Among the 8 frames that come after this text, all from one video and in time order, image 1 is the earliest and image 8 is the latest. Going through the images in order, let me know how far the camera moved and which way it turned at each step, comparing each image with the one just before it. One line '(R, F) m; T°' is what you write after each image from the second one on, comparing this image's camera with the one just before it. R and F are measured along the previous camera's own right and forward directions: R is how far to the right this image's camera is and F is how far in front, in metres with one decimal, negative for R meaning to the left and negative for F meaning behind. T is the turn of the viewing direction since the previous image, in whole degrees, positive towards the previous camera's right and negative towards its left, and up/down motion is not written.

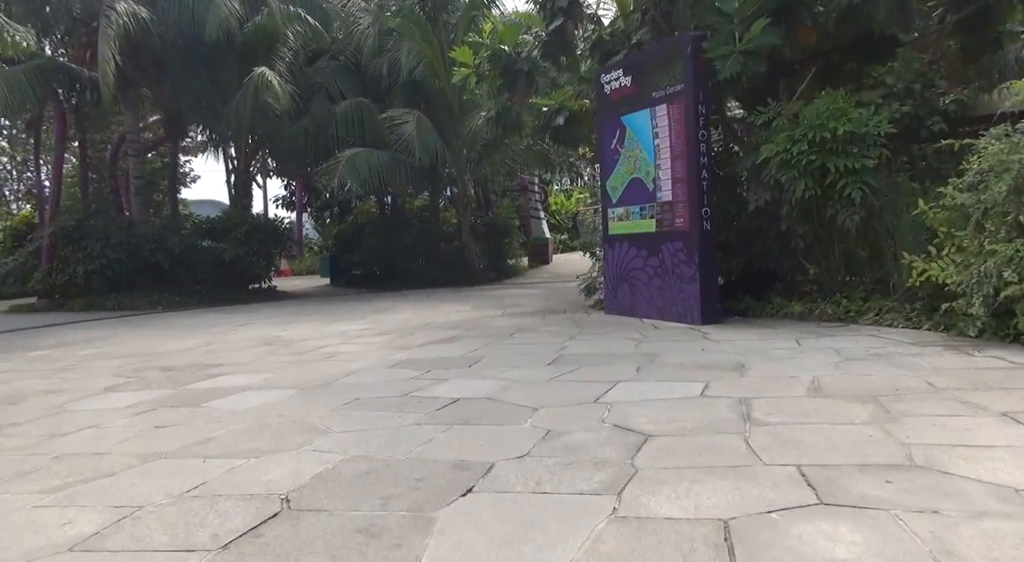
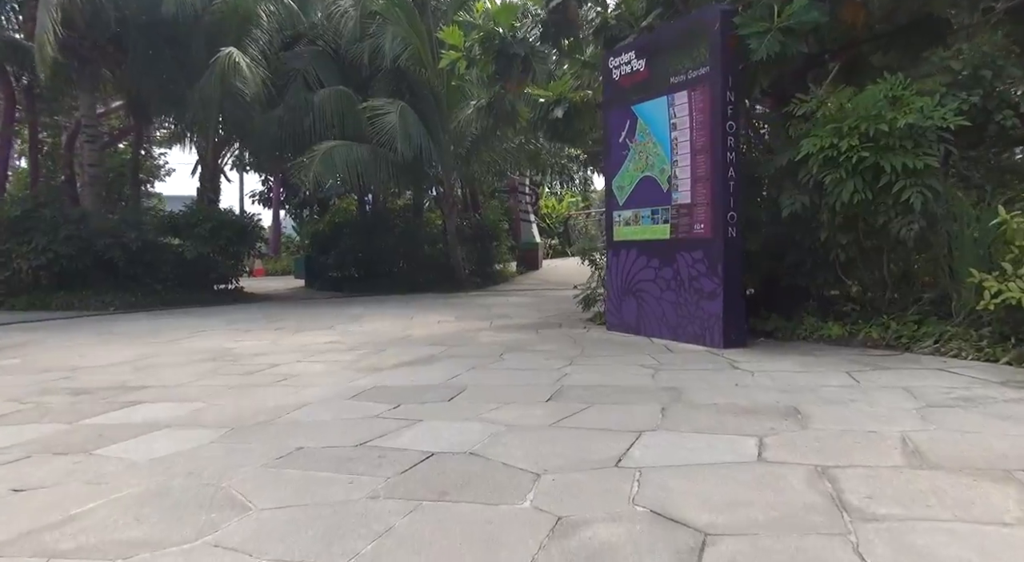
(-0.1, +1.3) m; +1°
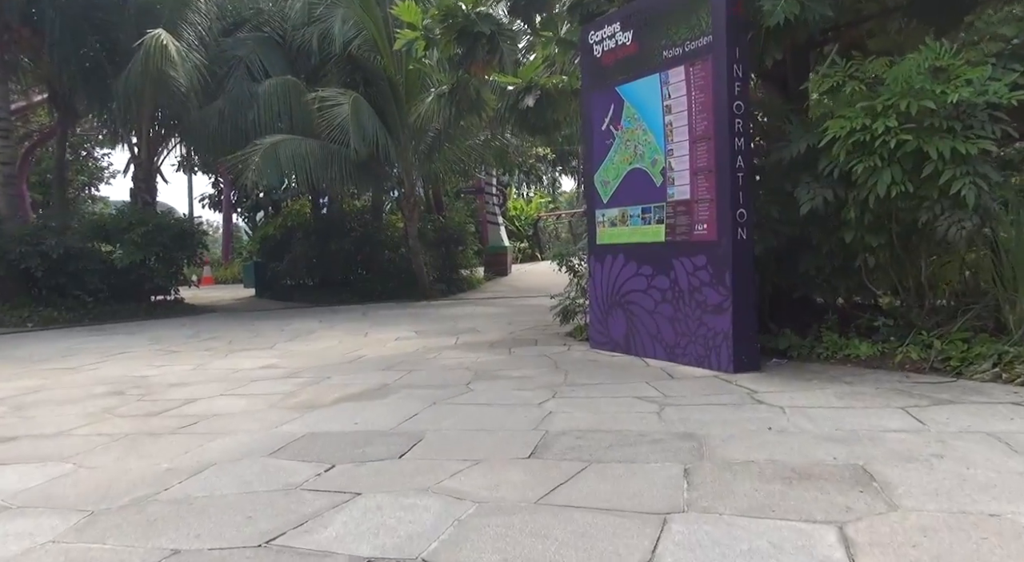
(0.0, +1.2) m; +3°
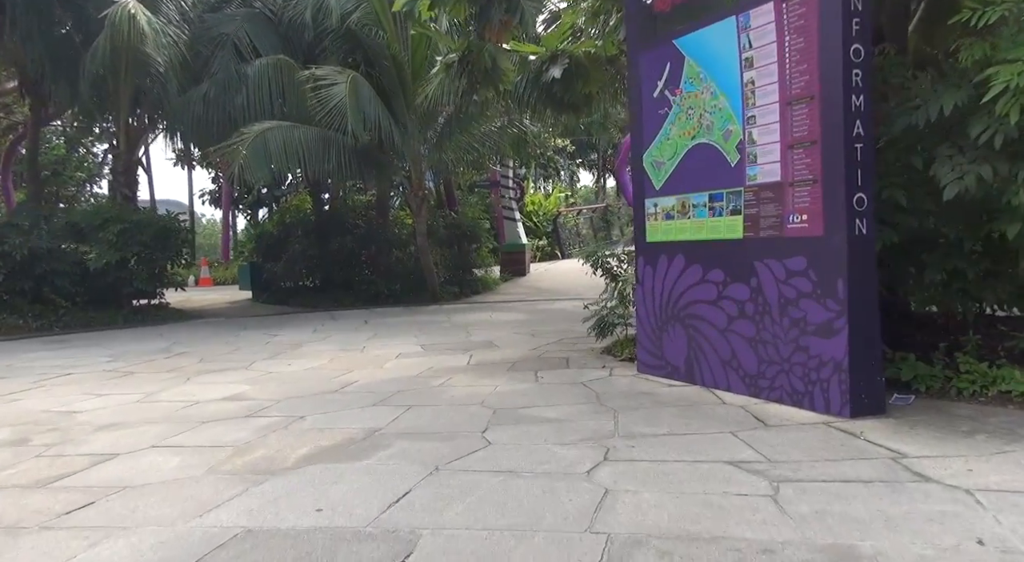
(-0.1, +1.6) m; -1°
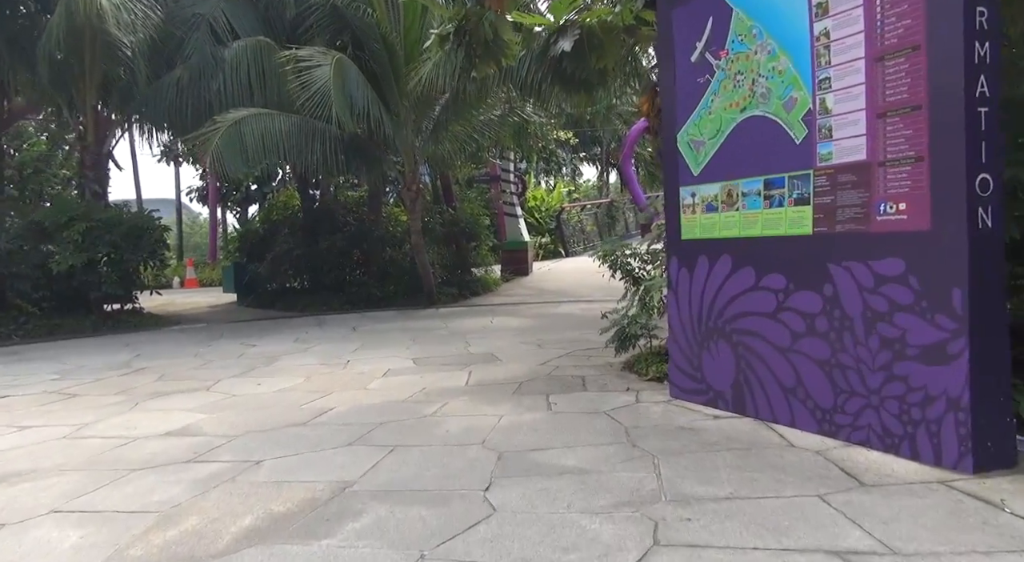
(-0.1, +1.1) m; 0°
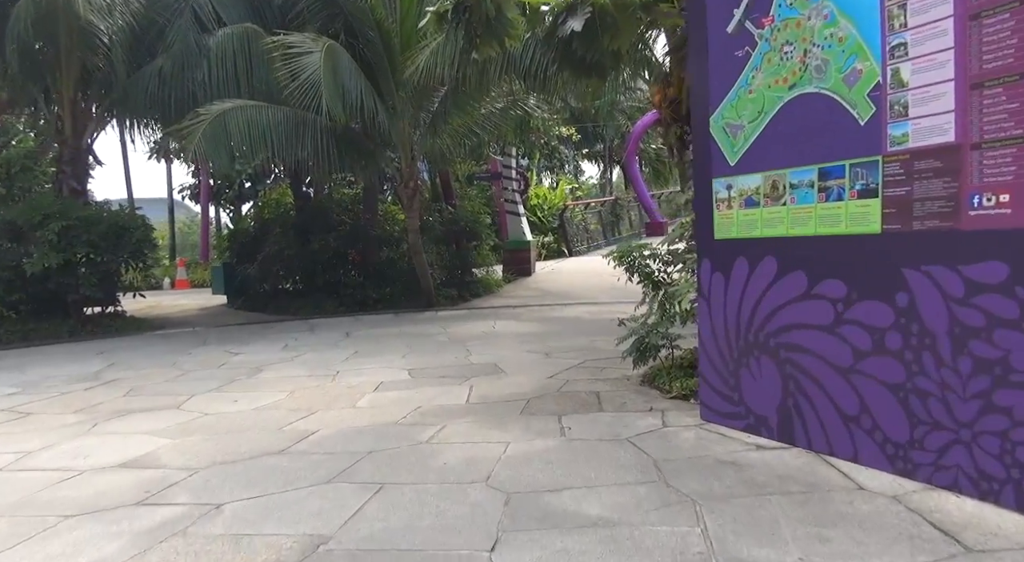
(0.0, +0.7) m; 0°
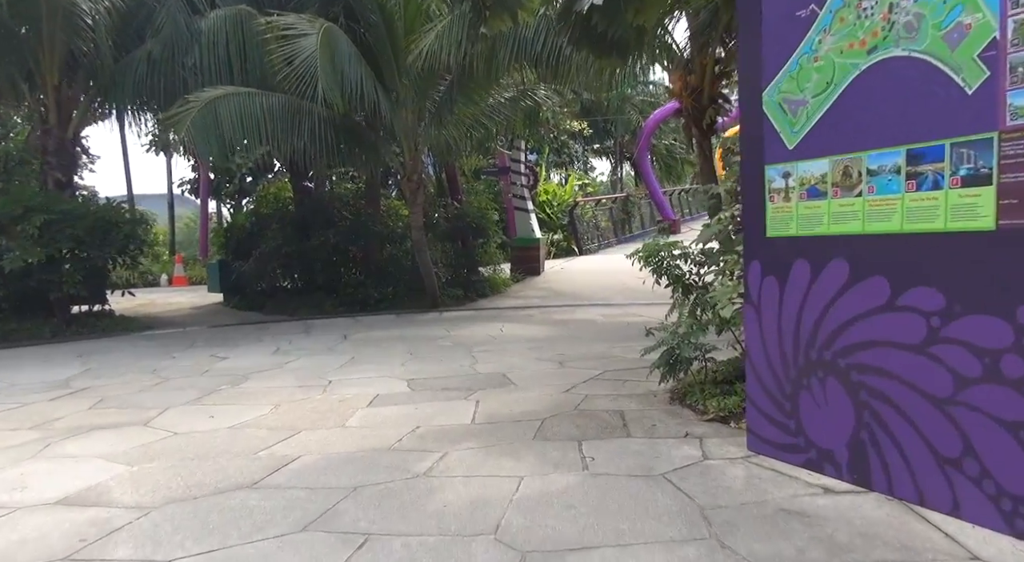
(0.0, +0.7) m; -1°
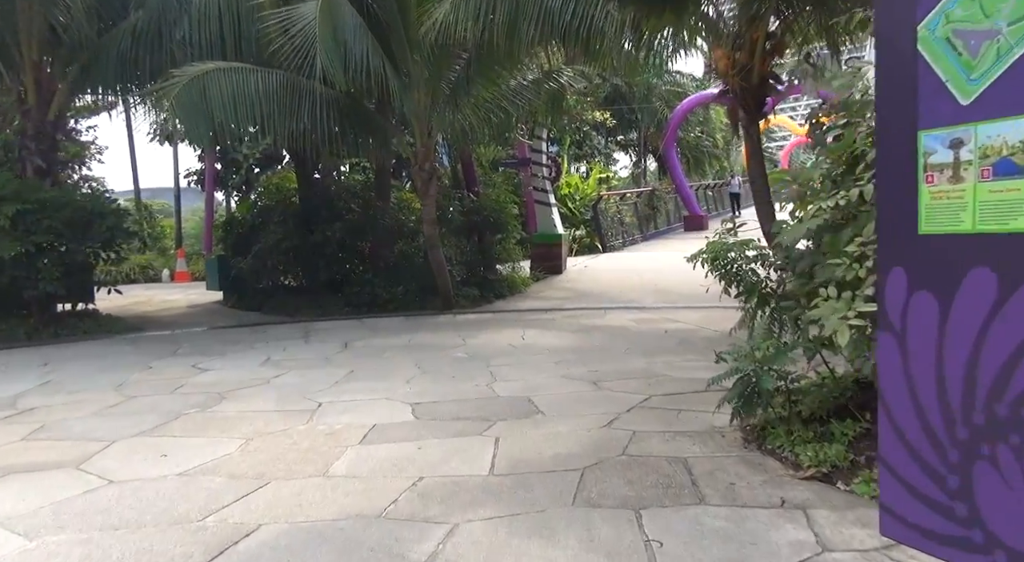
(-0.1, +1.1) m; -1°
